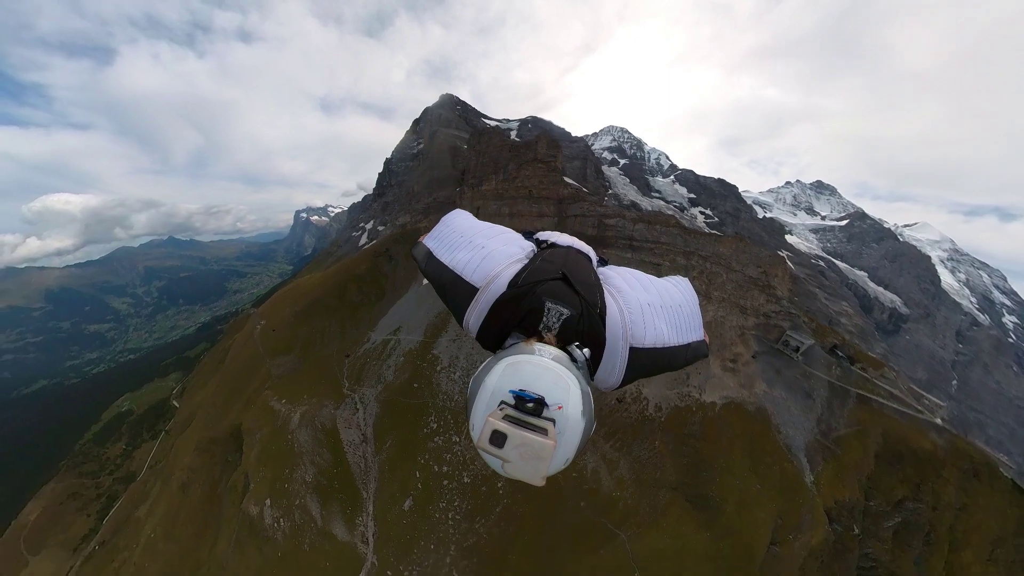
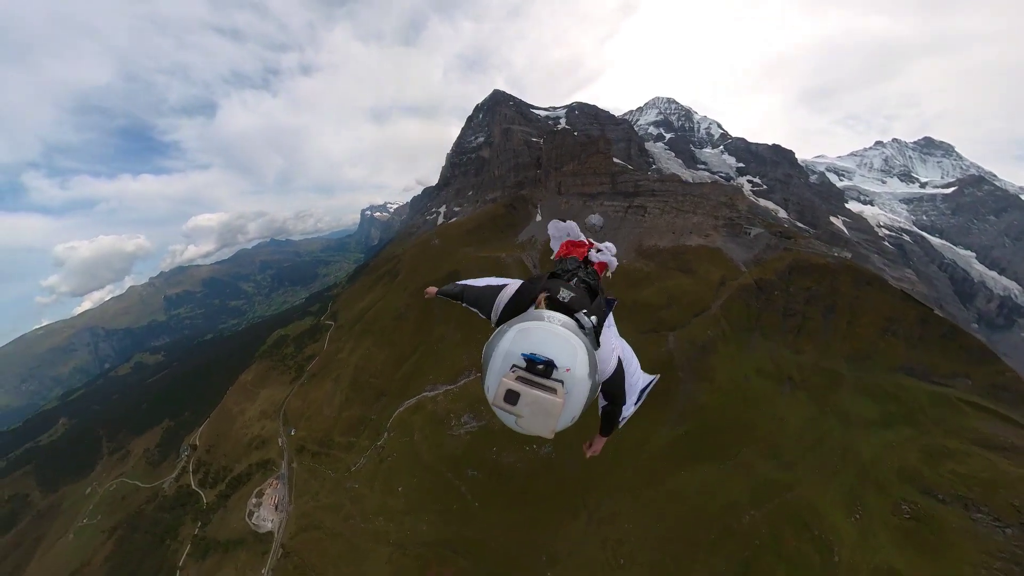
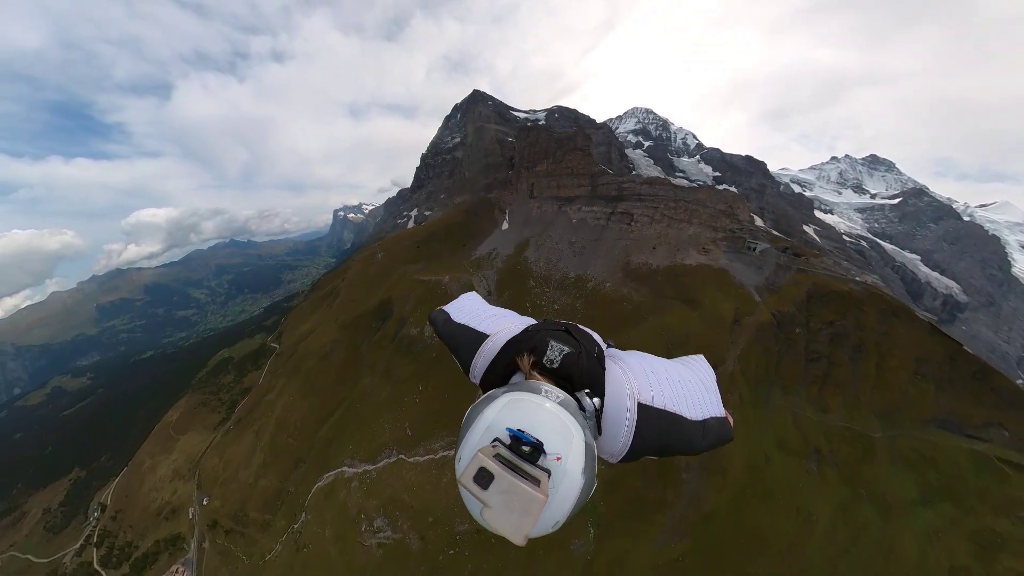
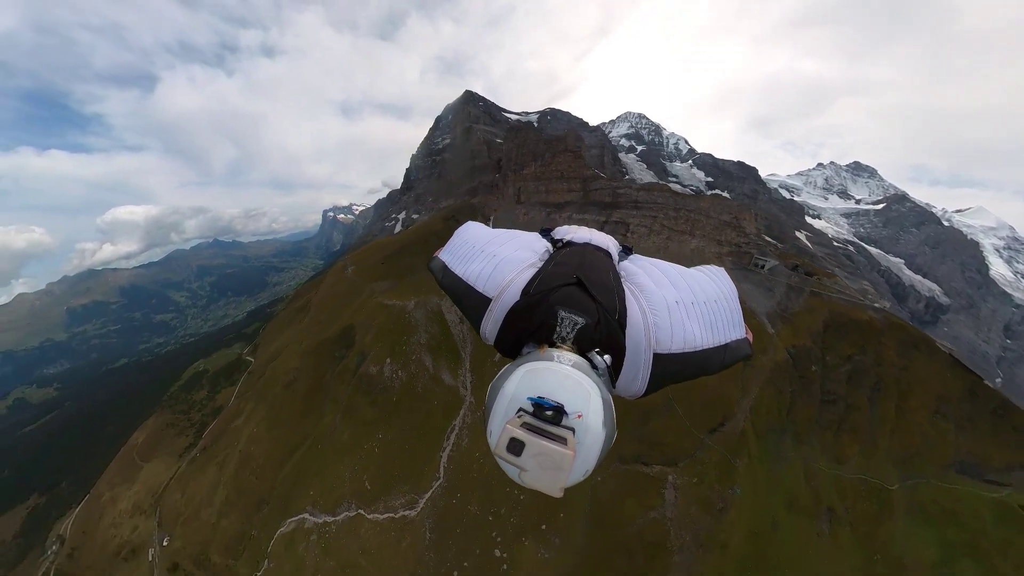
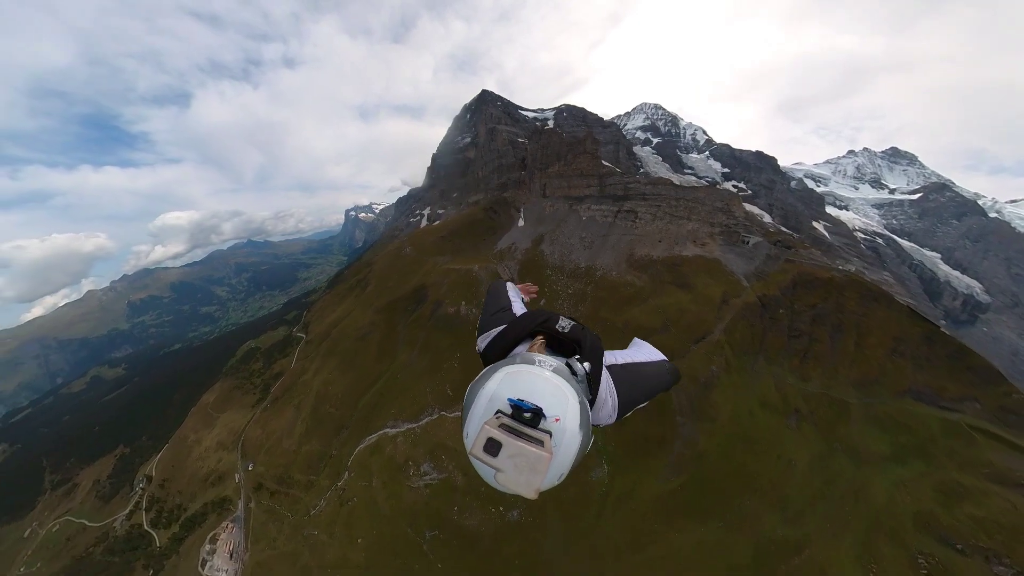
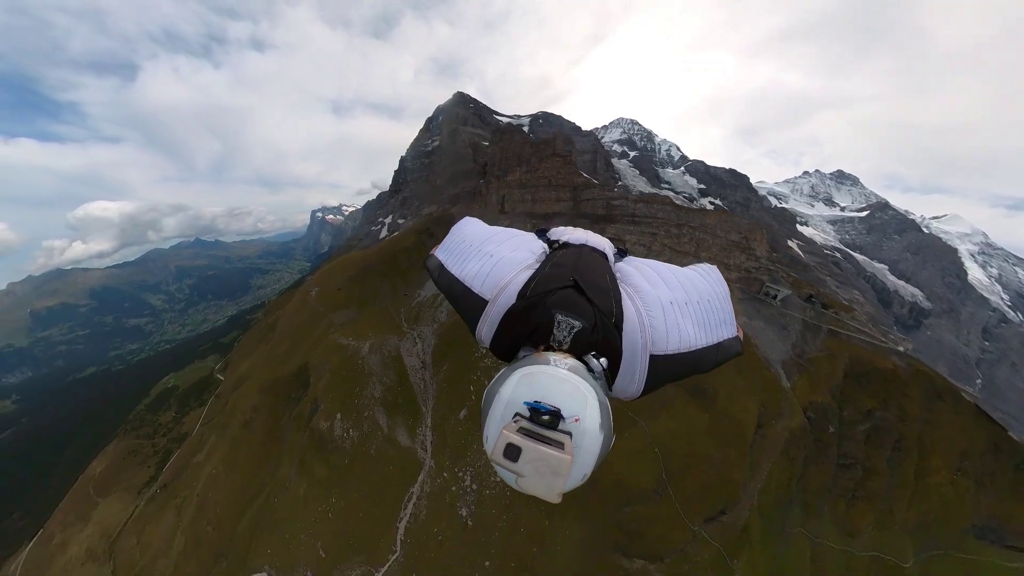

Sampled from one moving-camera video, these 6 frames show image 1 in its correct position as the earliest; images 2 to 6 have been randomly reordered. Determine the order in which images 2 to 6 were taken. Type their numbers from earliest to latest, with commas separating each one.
6, 4, 3, 5, 2
